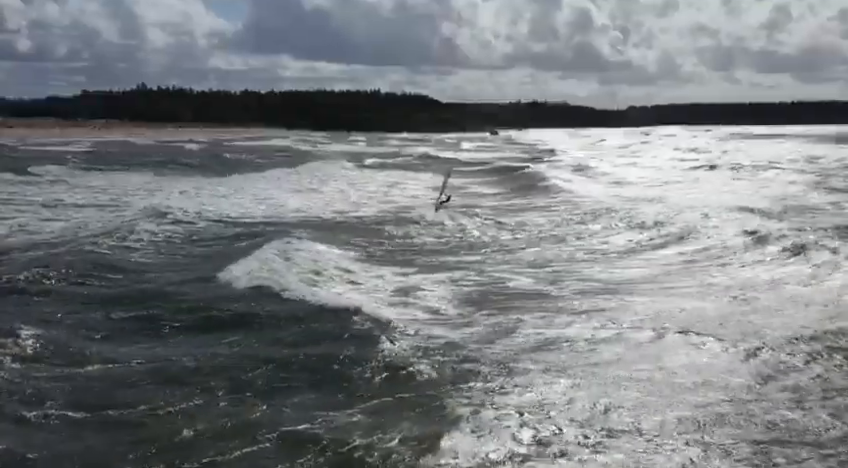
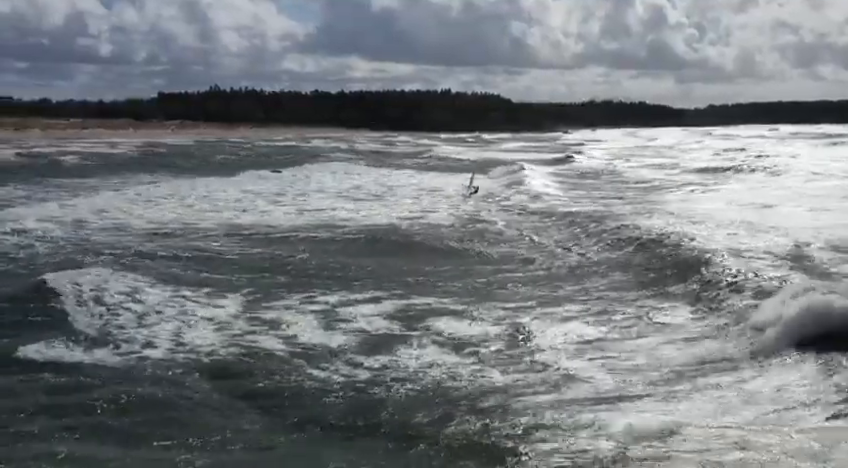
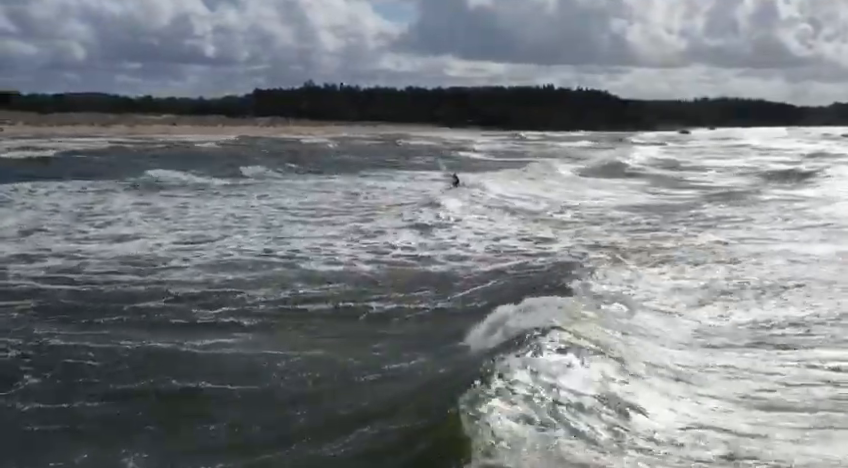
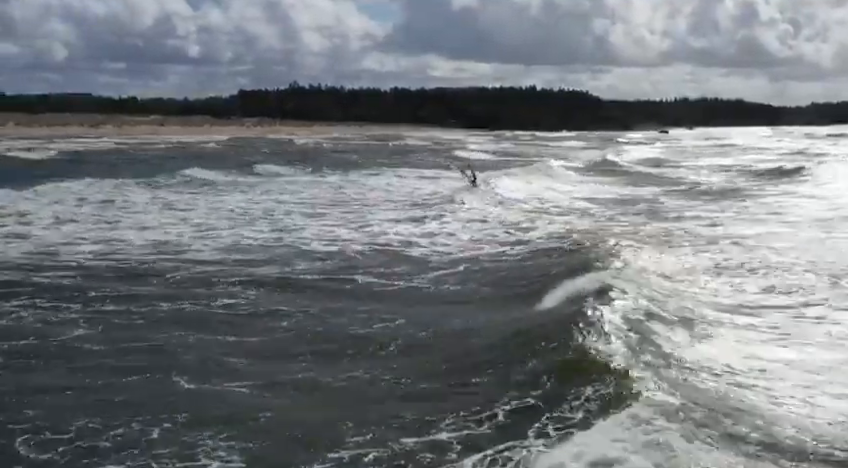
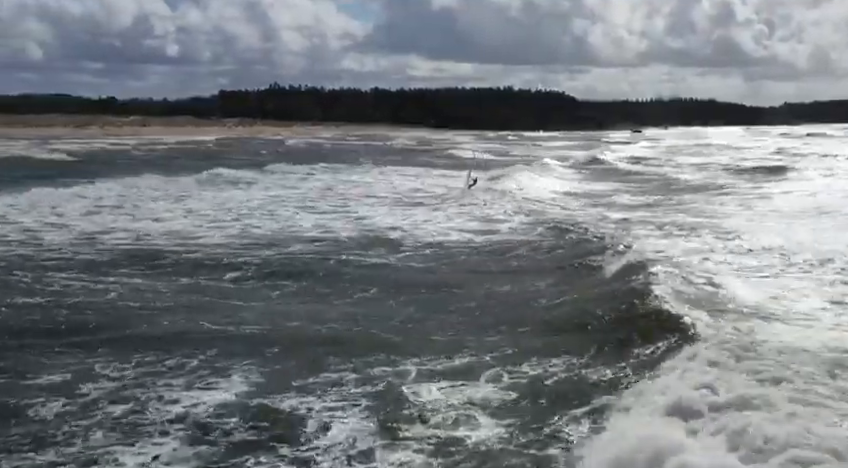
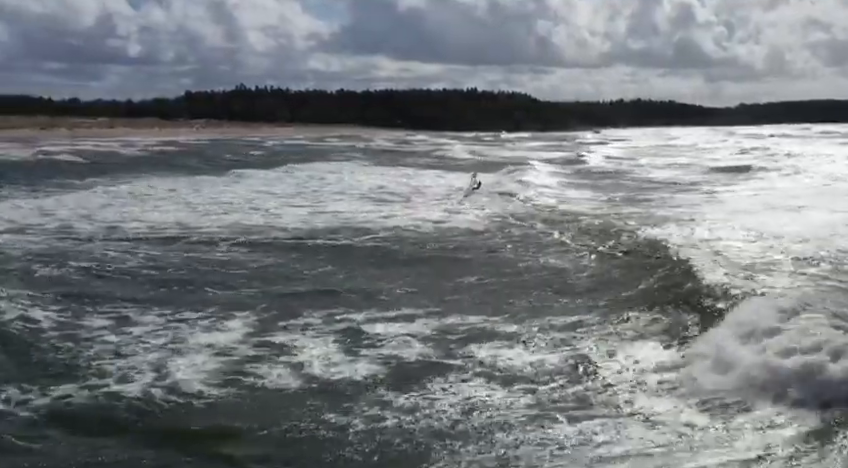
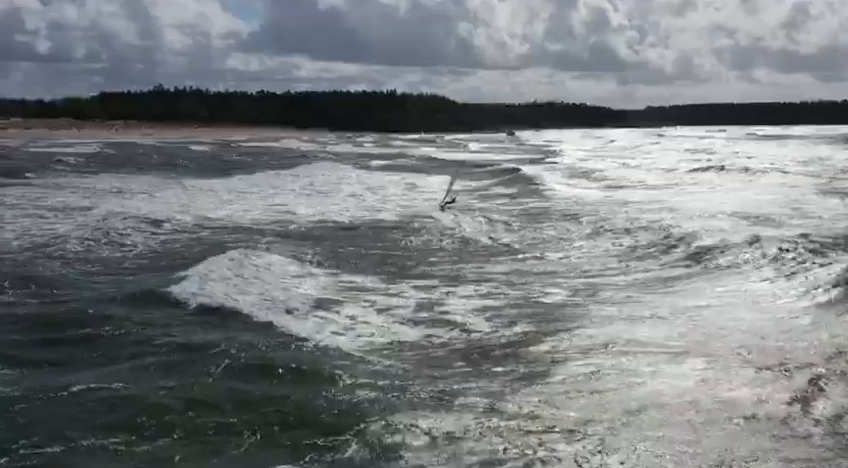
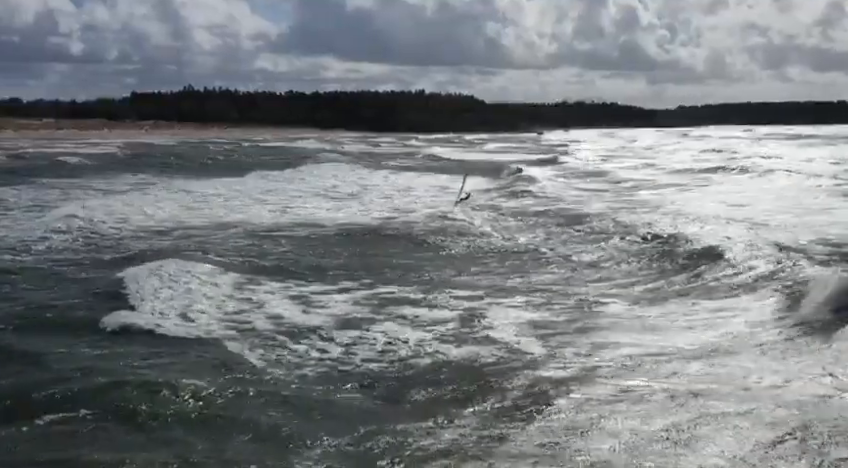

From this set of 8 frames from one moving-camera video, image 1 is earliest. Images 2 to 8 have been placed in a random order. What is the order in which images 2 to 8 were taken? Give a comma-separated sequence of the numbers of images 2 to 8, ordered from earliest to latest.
7, 8, 2, 6, 5, 4, 3
